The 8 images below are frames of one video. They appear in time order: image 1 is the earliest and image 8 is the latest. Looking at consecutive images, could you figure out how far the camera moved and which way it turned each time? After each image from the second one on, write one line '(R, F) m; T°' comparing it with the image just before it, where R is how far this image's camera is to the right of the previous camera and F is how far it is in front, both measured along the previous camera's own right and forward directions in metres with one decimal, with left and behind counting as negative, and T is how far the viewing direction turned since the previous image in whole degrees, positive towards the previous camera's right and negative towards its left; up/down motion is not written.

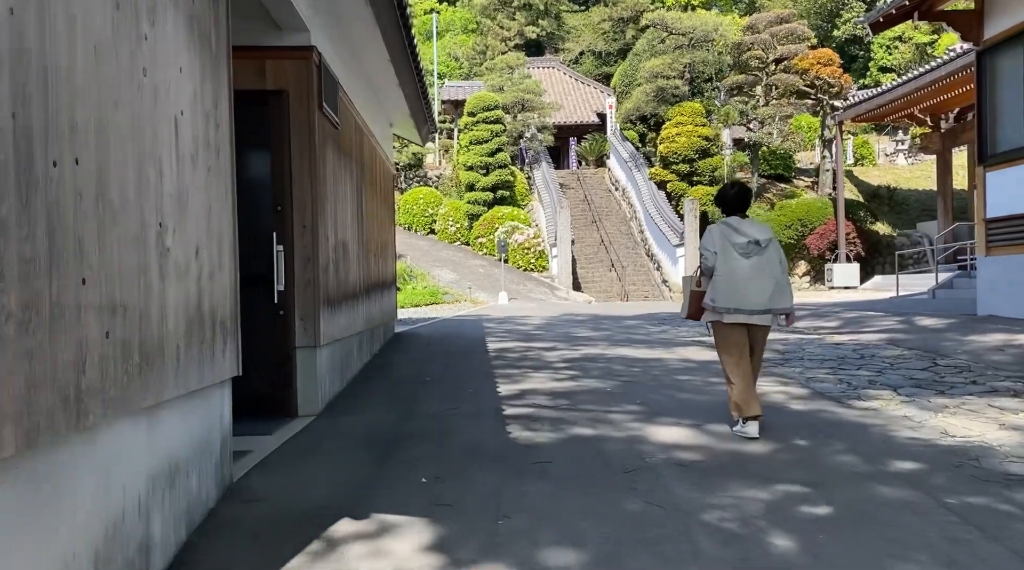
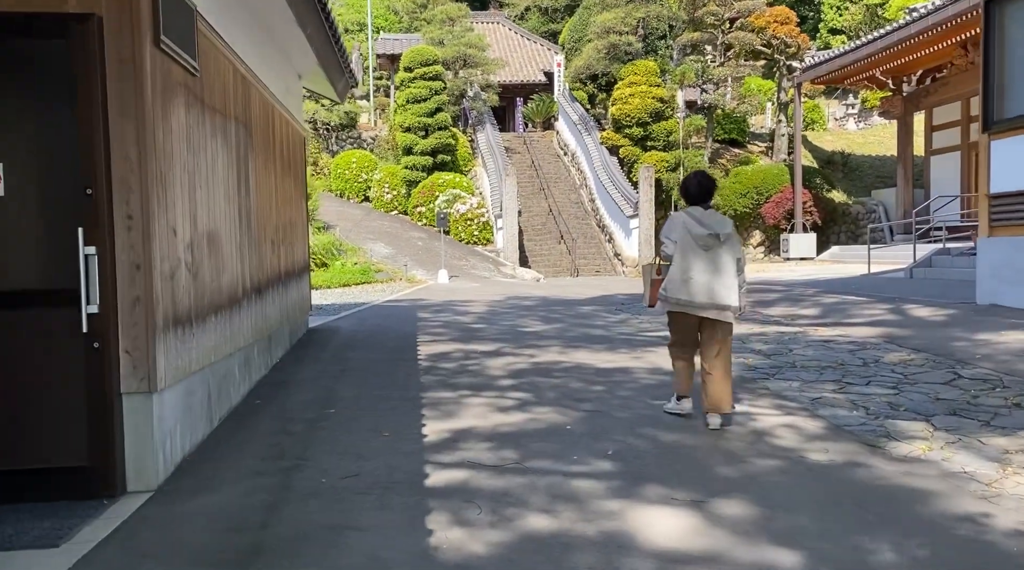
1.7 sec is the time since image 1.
(+0.1, +1.7) m; +4°
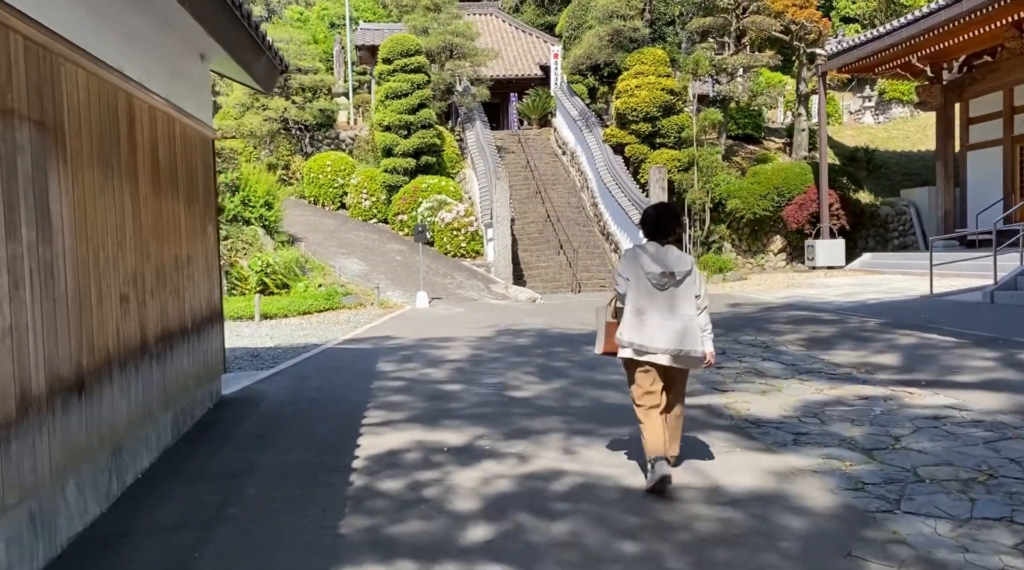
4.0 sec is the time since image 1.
(+0.1, +2.6) m; 0°
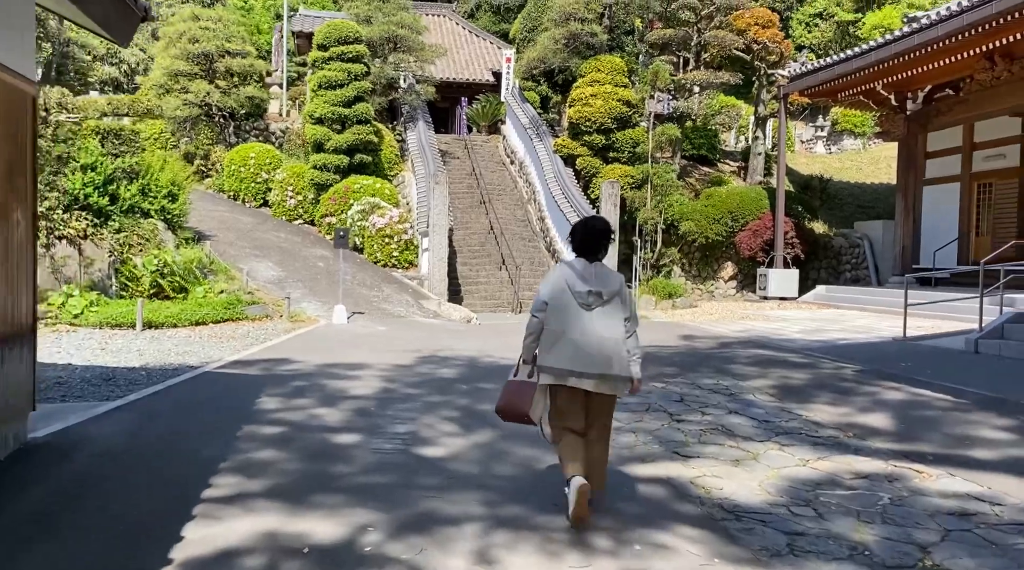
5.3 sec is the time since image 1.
(+0.2, +1.6) m; +4°
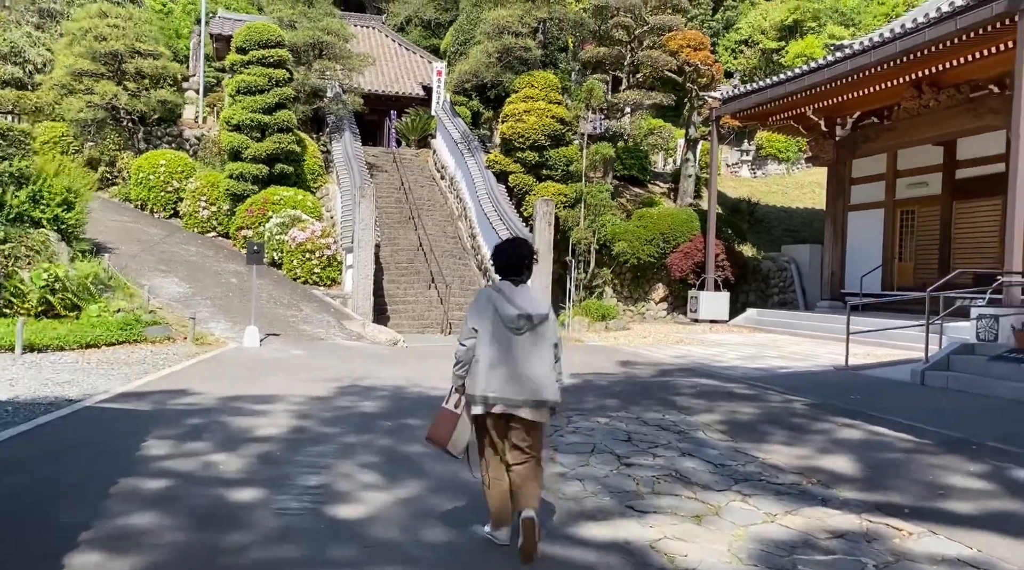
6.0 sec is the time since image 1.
(-0.1, +0.8) m; +5°
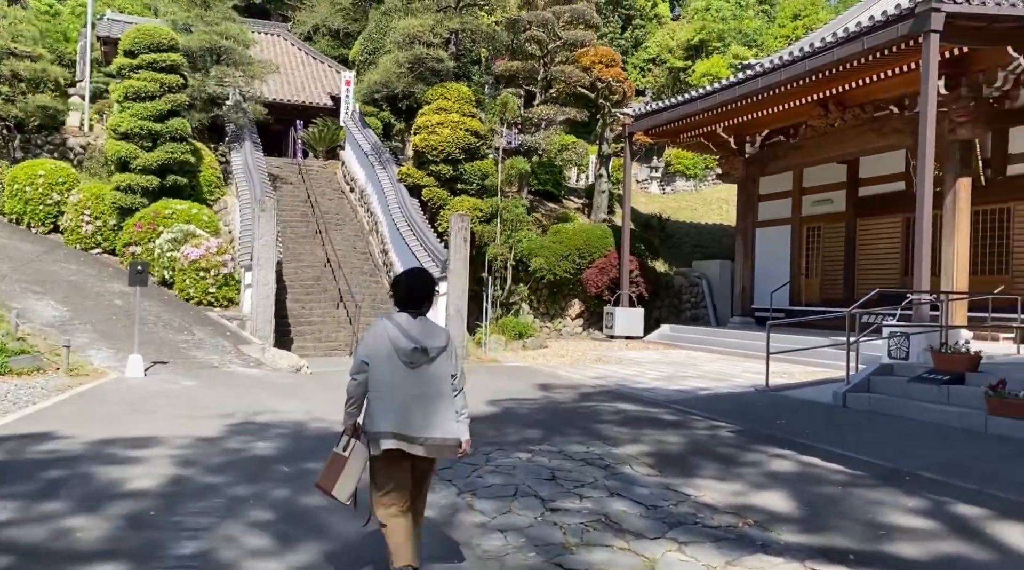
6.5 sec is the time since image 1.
(0.0, +0.6) m; +6°
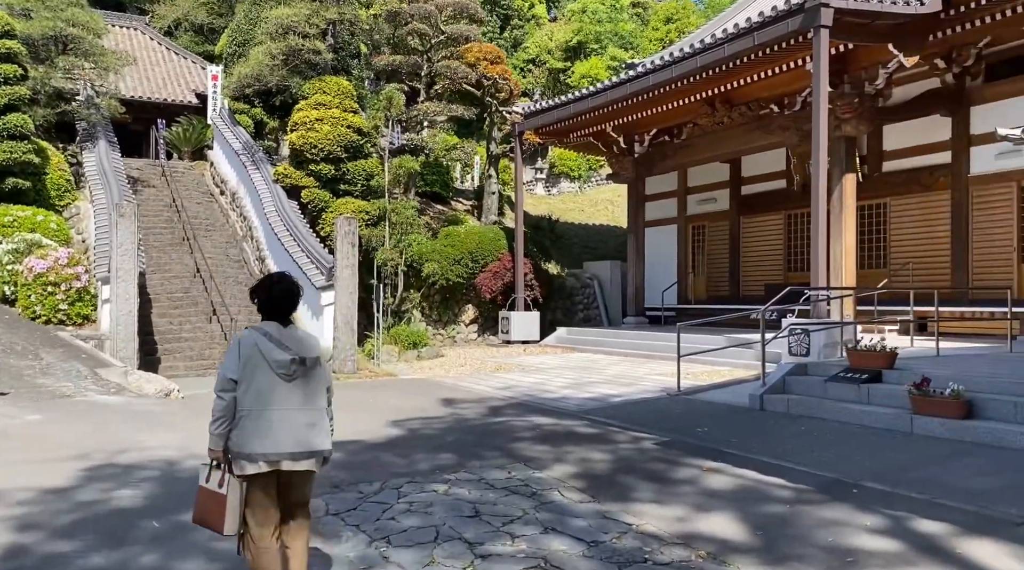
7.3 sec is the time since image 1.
(-0.2, +0.9) m; +8°
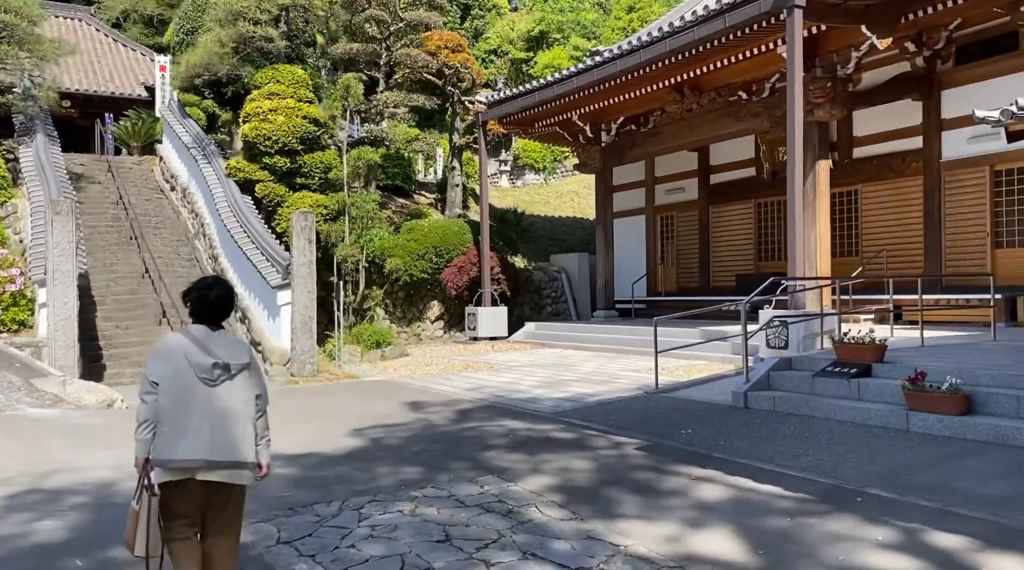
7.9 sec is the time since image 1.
(0.0, +0.6) m; +2°
